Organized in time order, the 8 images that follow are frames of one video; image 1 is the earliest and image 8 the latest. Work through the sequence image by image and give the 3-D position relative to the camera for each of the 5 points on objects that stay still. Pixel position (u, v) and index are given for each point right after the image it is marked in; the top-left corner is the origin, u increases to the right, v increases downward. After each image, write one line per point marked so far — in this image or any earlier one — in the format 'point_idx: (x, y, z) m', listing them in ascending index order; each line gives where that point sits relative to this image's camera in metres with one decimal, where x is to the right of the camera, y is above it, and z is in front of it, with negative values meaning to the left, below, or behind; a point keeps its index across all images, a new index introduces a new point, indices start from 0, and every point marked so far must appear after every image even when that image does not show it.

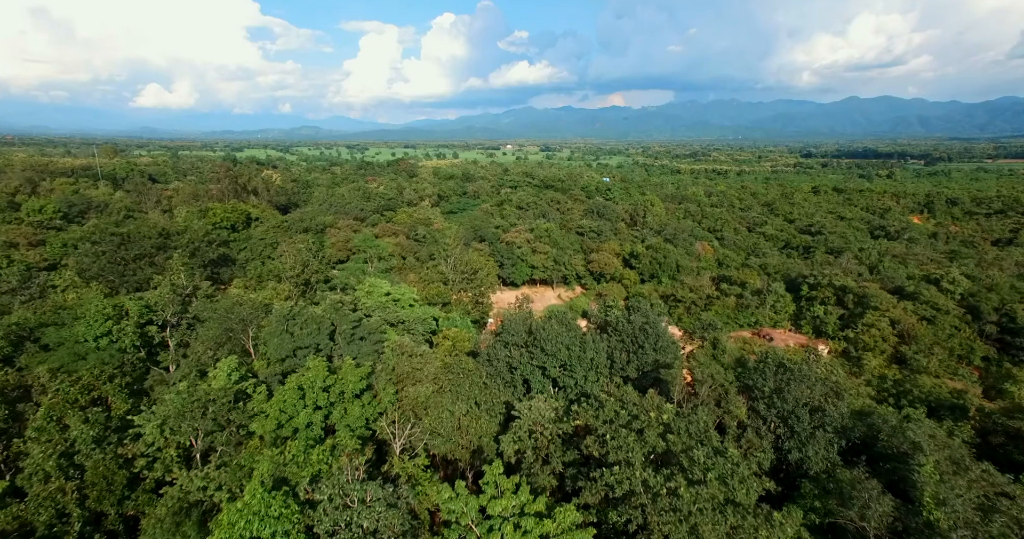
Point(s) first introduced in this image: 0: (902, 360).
0: (+16.0, -3.7, +18.8) m
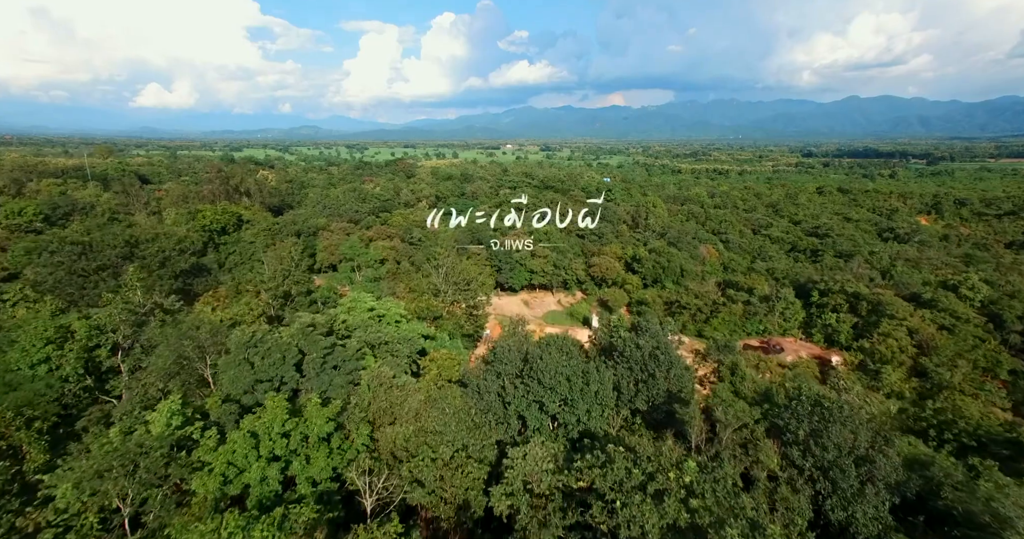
0: (+15.9, -4.0, +17.8) m
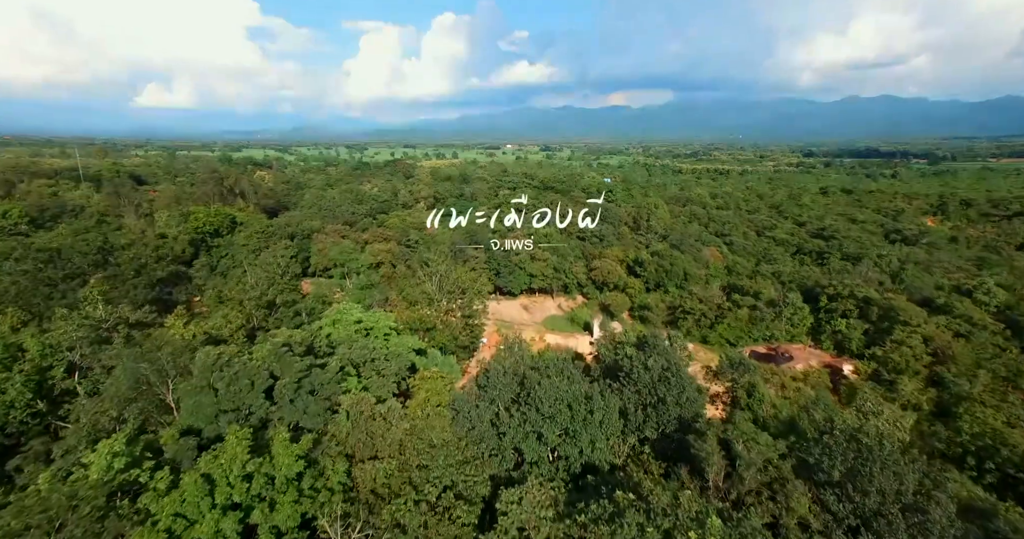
0: (+15.8, -4.3, +17.0) m
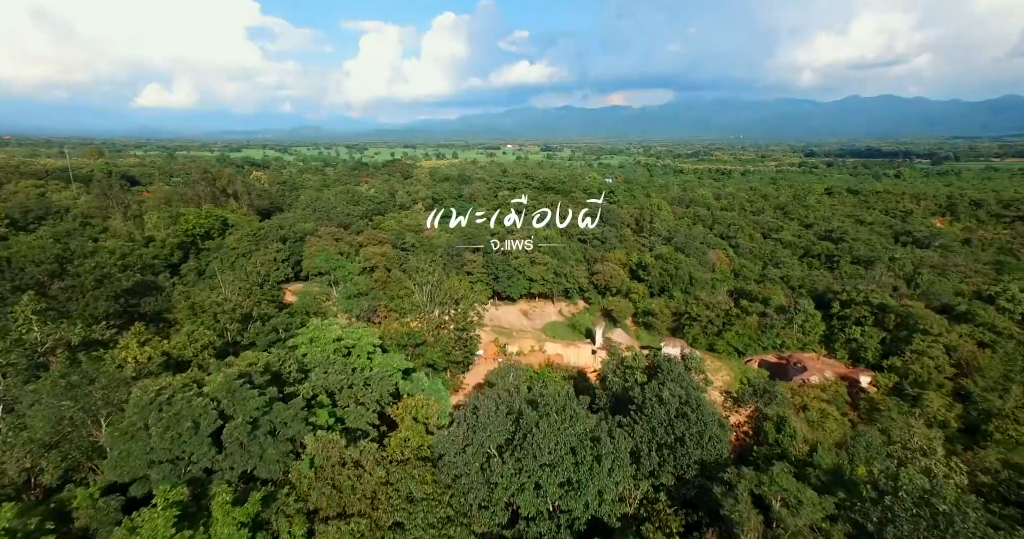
0: (+15.8, -4.5, +15.9) m
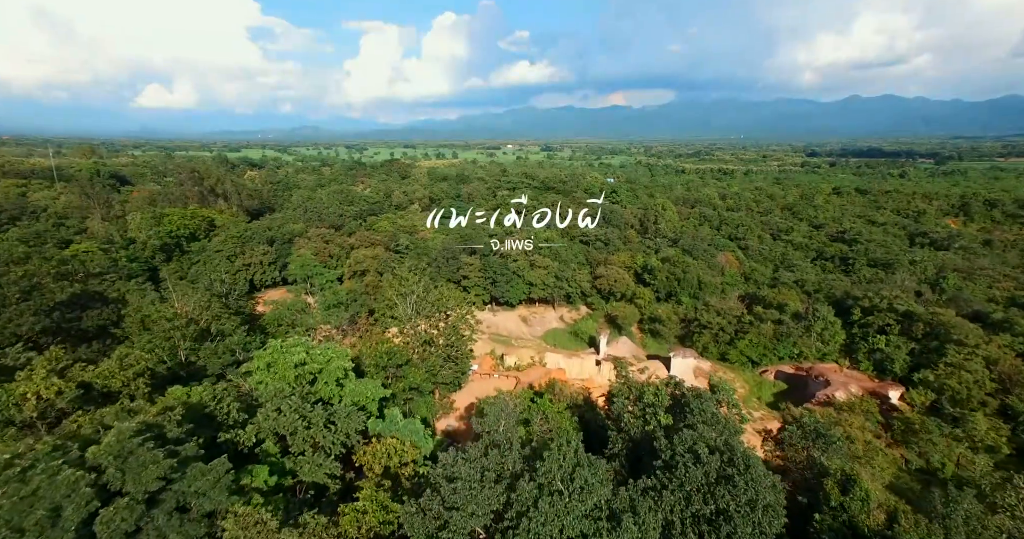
0: (+15.7, -4.7, +14.4) m
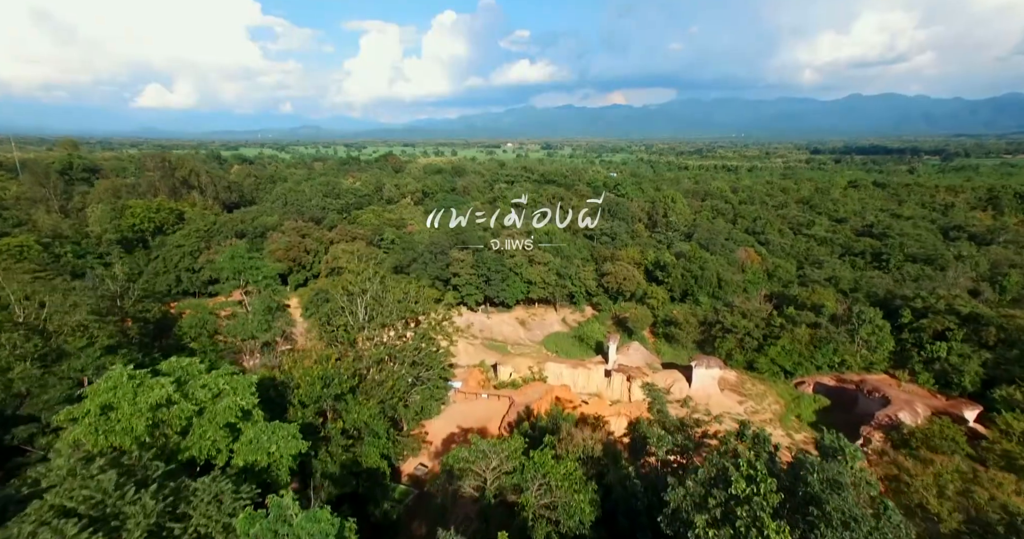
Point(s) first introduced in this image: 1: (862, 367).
0: (+15.5, -4.5, +11.4) m
1: (+13.7, -3.8, +17.8) m
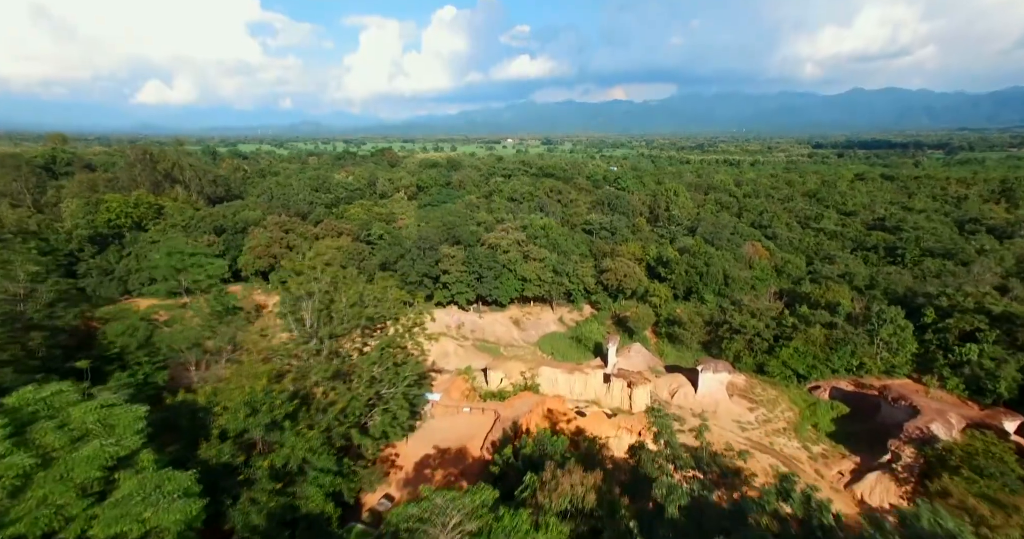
0: (+15.2, -4.4, +10.0) m
1: (+13.3, -3.6, +16.5) m
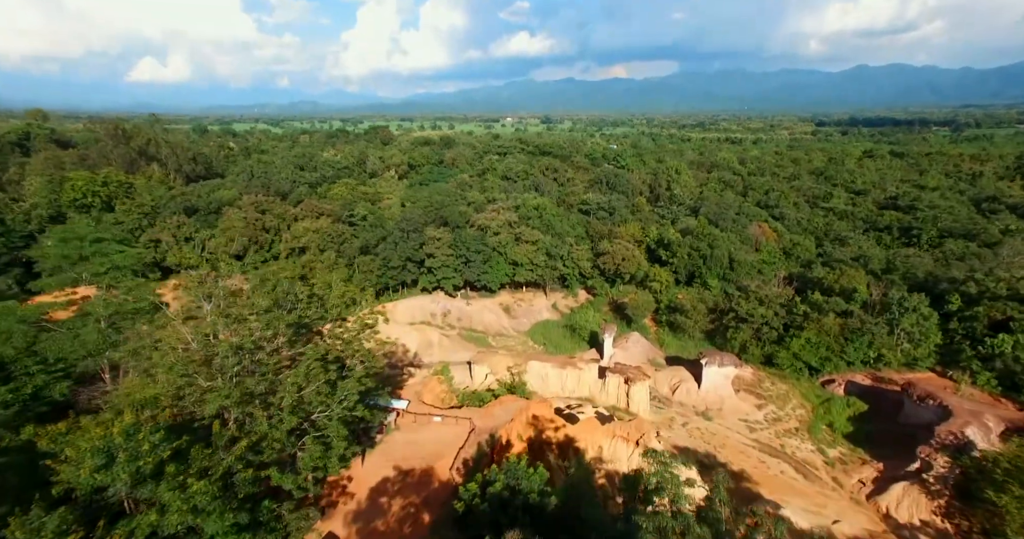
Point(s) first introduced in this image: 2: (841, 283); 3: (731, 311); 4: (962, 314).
0: (+14.7, -4.2, +8.7) m
1: (+12.9, -3.1, +15.1) m
2: (+12.7, -0.5, +17.7) m
3: (+8.3, -1.6, +17.2) m
4: (+15.1, -1.5, +15.2) m
